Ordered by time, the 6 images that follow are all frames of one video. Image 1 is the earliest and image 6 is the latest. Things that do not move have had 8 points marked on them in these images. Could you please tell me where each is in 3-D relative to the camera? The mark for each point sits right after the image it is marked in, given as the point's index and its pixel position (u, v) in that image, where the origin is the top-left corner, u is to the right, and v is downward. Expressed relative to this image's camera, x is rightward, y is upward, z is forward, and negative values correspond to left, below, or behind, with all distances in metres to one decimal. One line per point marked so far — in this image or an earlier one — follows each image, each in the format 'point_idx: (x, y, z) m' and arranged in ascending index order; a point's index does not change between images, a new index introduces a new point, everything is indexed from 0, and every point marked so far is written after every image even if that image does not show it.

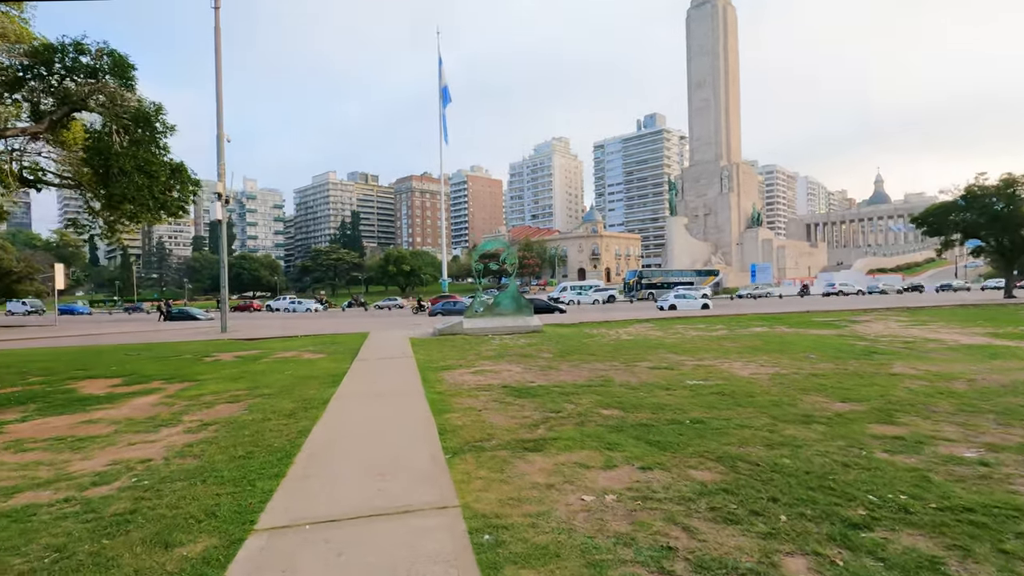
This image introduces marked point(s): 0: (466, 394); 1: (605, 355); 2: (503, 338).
0: (-0.7, -1.7, +8.6) m
1: (+2.3, -1.7, +13.6) m
2: (-0.3, -1.7, +18.3) m
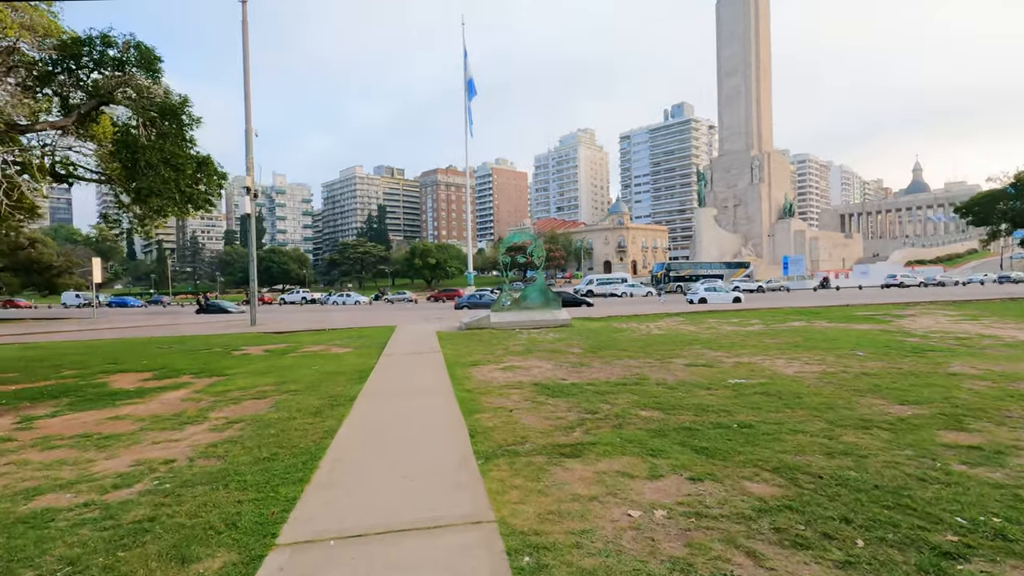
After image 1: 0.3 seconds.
0: (-0.2, -1.6, +8.3) m
1: (+3.0, -1.5, +13.1) m
2: (+0.6, -1.4, +18.0) m
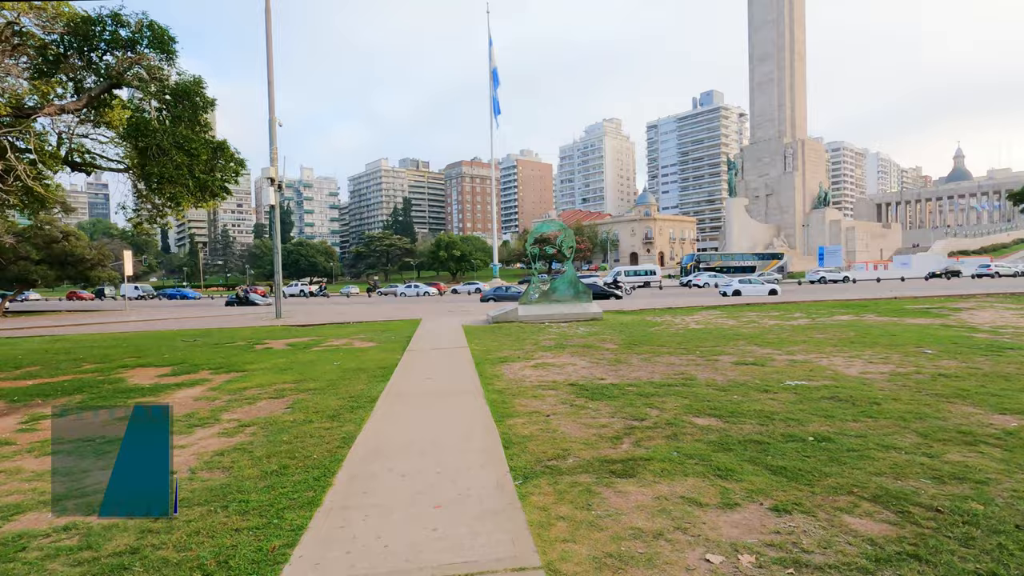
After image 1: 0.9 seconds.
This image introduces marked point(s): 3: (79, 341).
0: (+0.3, -1.5, +7.6) m
1: (+3.7, -1.3, +12.3) m
2: (+1.5, -1.2, +17.2) m
3: (-13.5, -1.7, +17.2) m
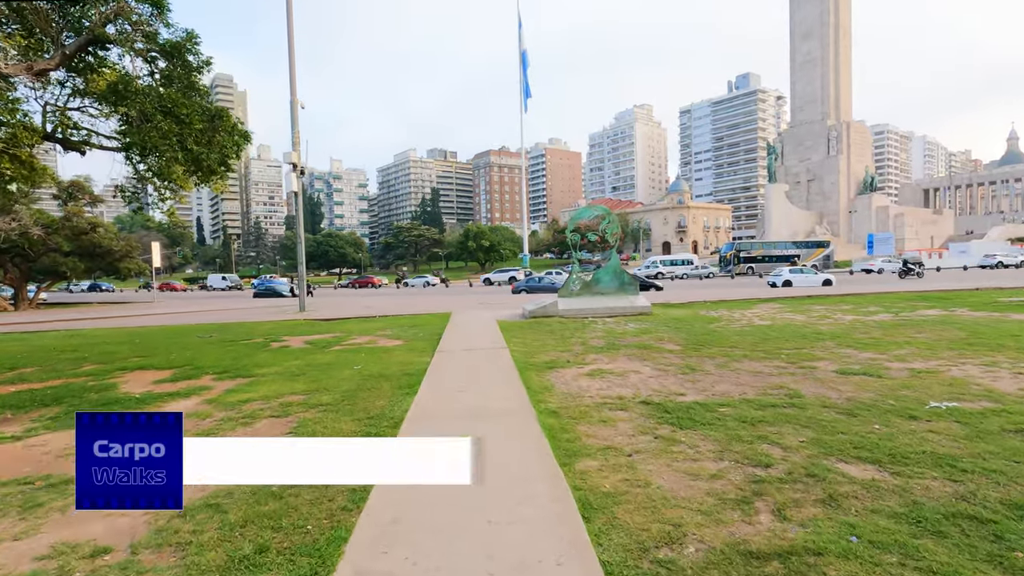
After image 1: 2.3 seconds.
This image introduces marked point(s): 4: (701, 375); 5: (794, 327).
0: (+0.9, -1.4, +5.9) m
1: (+4.6, -1.2, +10.4) m
2: (+2.7, -0.9, +15.5) m
3: (-12.4, -1.4, +16.2) m
4: (+2.8, -1.3, +8.1) m
5: (+6.8, -1.0, +13.5) m
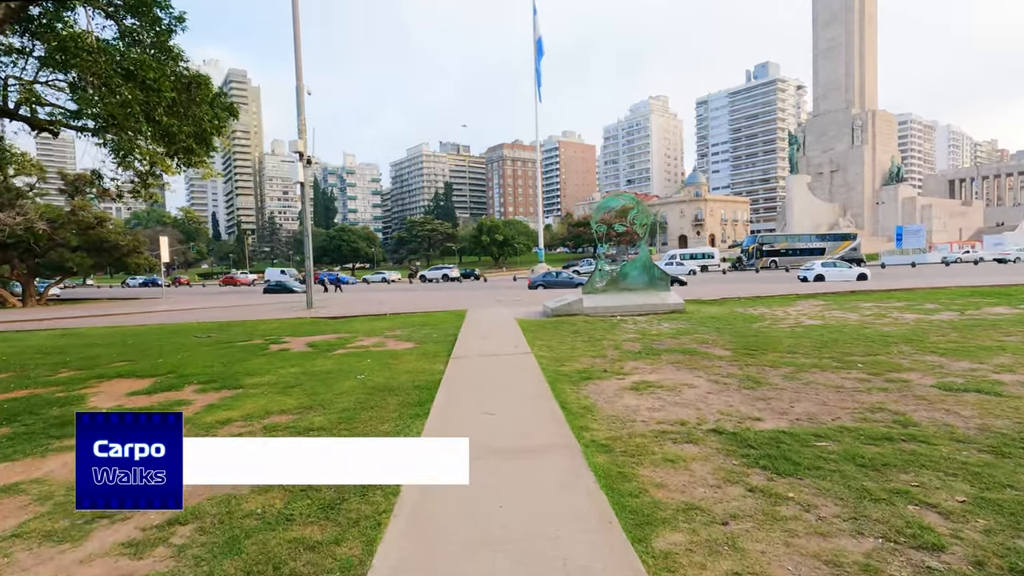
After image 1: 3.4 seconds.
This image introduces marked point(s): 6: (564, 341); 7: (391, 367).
0: (+1.2, -1.4, +4.6) m
1: (+5.0, -1.1, +9.0) m
2: (+3.2, -0.8, +14.1) m
3: (-11.8, -1.4, +15.2) m
4: (+3.1, -1.2, +6.7) m
5: (+7.3, -0.9, +12.0) m
6: (+1.1, -1.1, +11.2) m
7: (-2.0, -1.3, +9.0) m
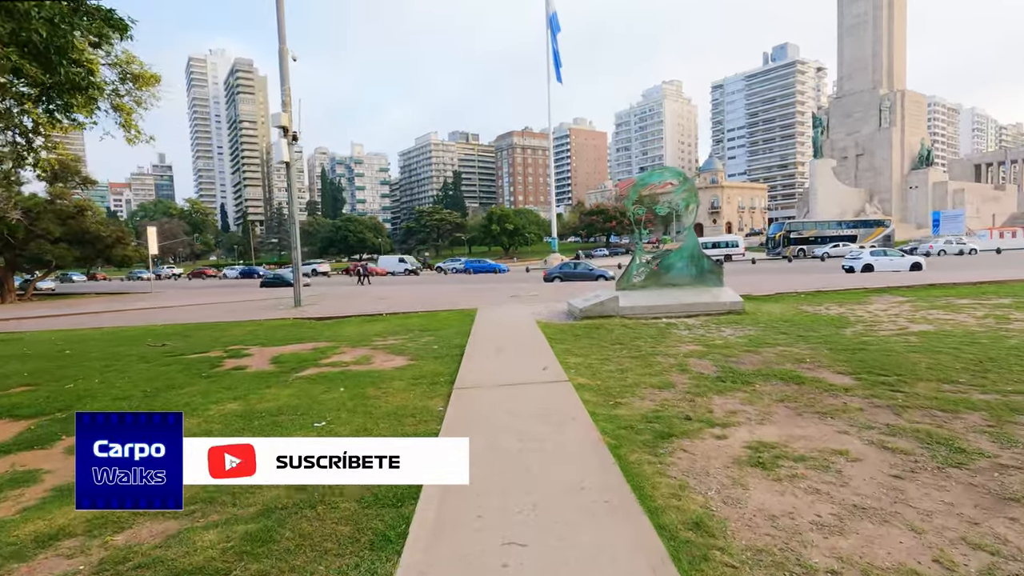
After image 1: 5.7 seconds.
0: (+1.5, -1.5, +1.8) m
1: (+5.3, -1.1, +6.1) m
2: (+3.6, -0.8, +11.2) m
3: (-11.4, -1.3, +12.6) m
4: (+3.4, -1.3, +3.9) m
5: (+7.7, -0.8, +9.0) m
6: (+1.4, -1.1, +8.4) m
7: (-1.6, -1.3, +6.3) m
